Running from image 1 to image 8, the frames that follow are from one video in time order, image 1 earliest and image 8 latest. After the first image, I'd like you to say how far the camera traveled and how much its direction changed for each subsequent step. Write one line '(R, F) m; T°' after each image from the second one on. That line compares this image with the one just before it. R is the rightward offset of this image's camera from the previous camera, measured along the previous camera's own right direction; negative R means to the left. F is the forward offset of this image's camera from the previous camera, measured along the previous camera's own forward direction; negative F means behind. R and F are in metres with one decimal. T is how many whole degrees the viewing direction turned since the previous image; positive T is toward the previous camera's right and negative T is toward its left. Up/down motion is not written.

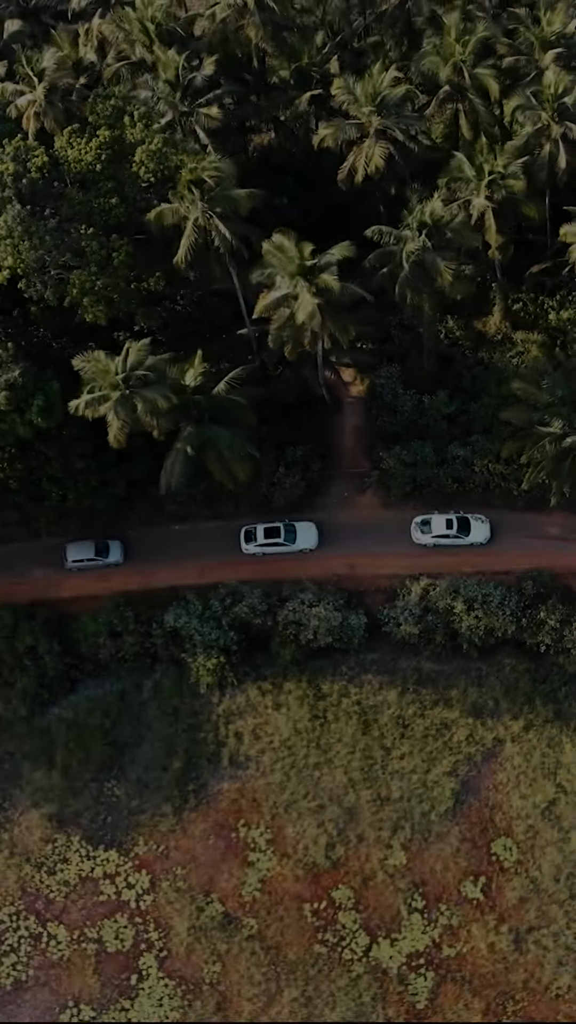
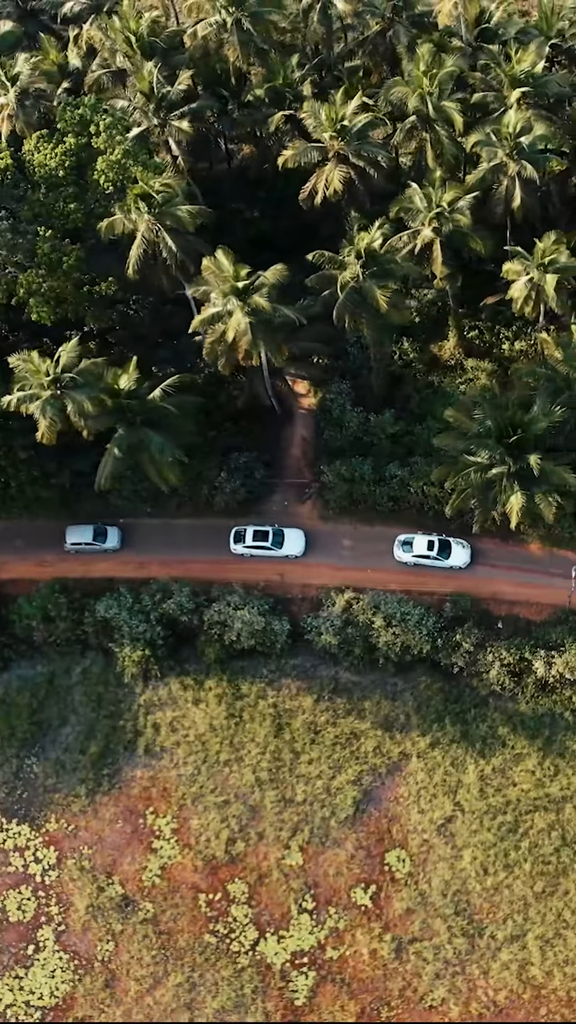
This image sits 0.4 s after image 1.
(+3.1, -1.0) m; -3°
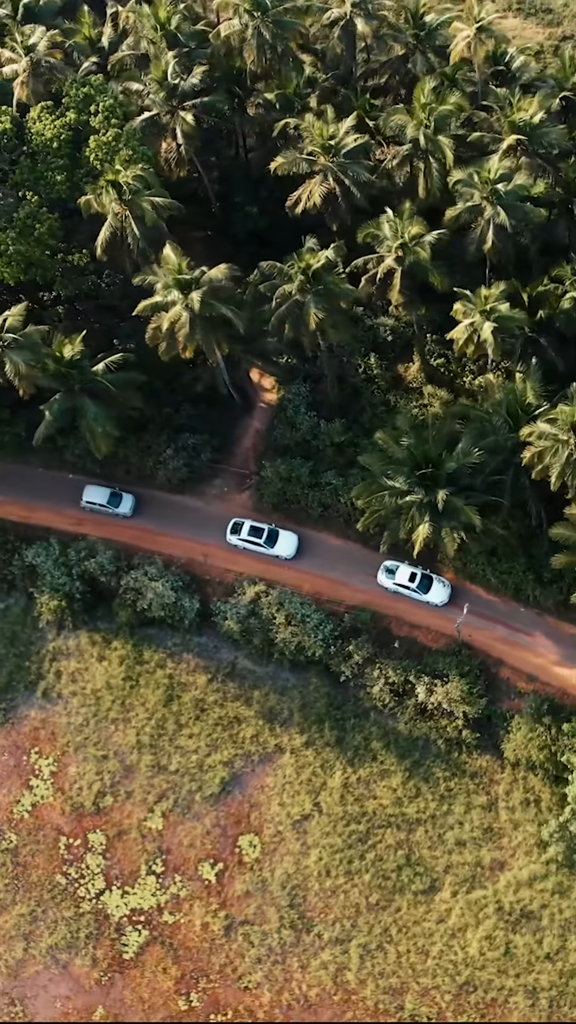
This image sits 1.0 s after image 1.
(+4.9, -1.2) m; -6°
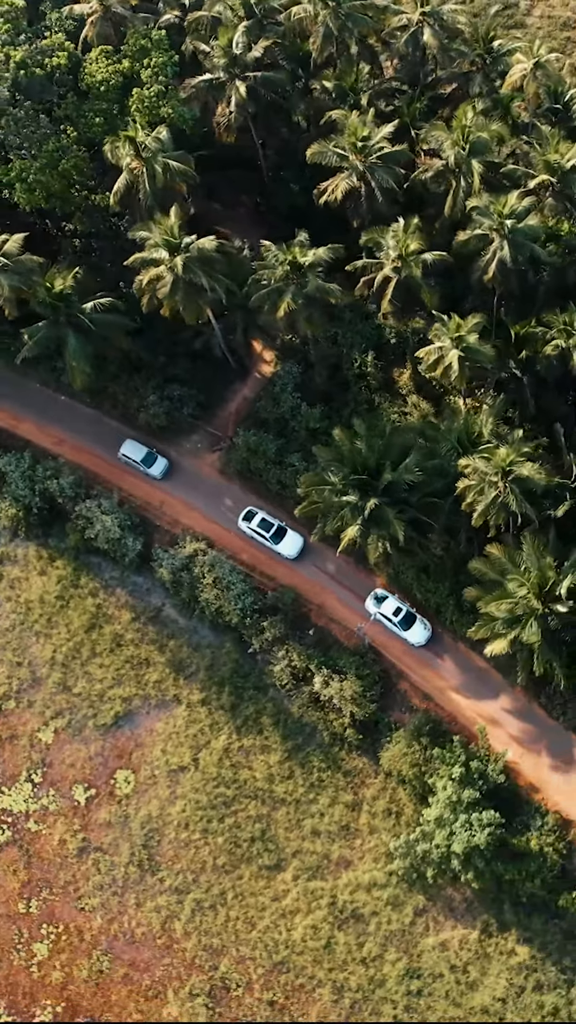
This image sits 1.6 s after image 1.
(+5.2, -0.9) m; -7°
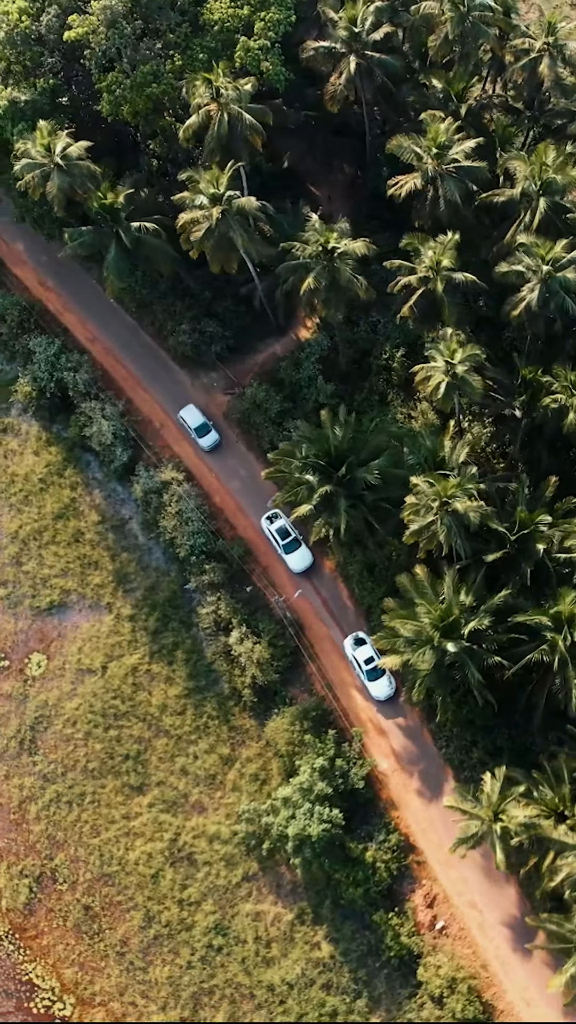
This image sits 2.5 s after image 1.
(+5.8, -0.6) m; -8°
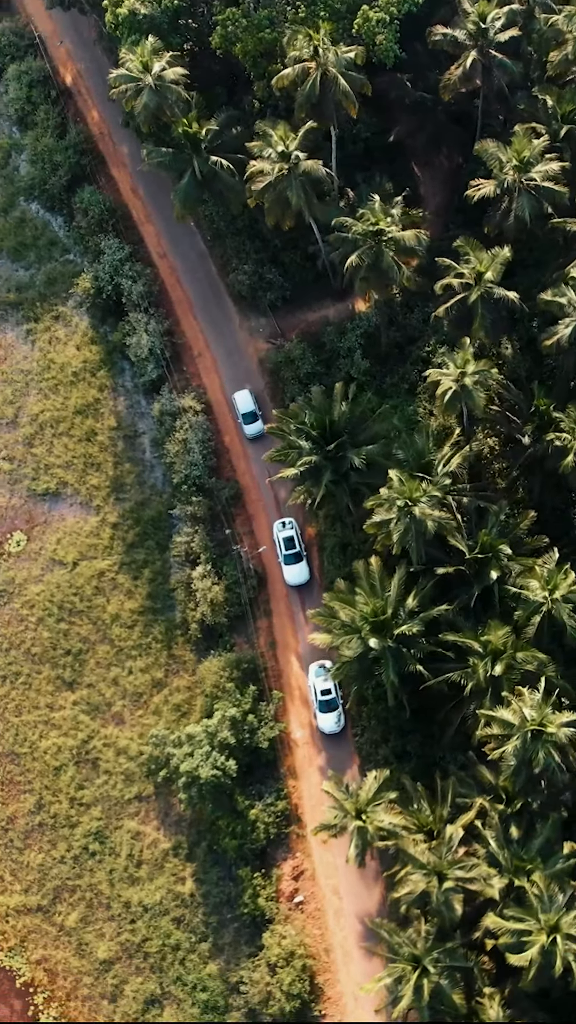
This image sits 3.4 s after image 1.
(+4.6, -0.4) m; -7°
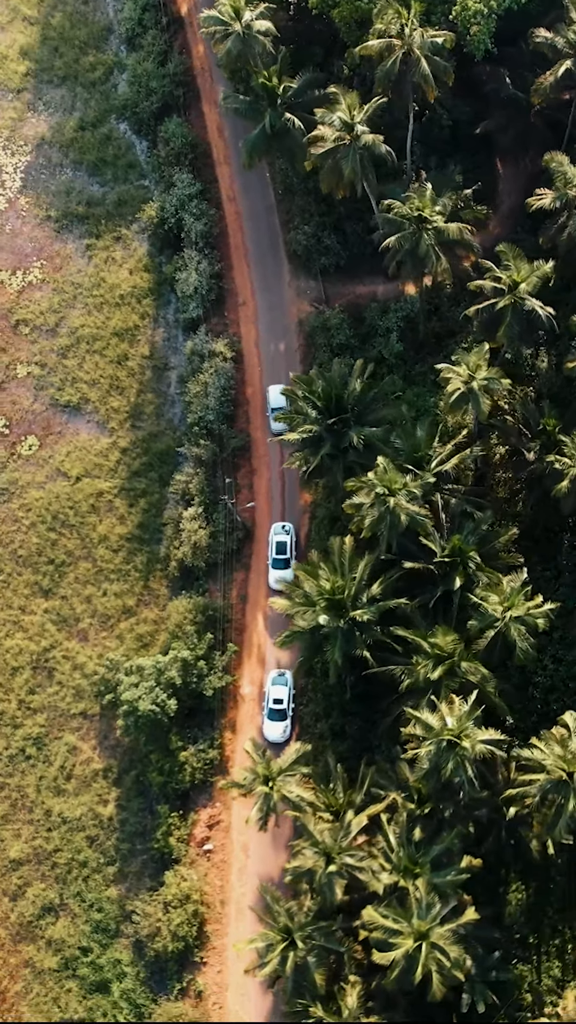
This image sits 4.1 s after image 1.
(+3.4, -0.2) m; -5°
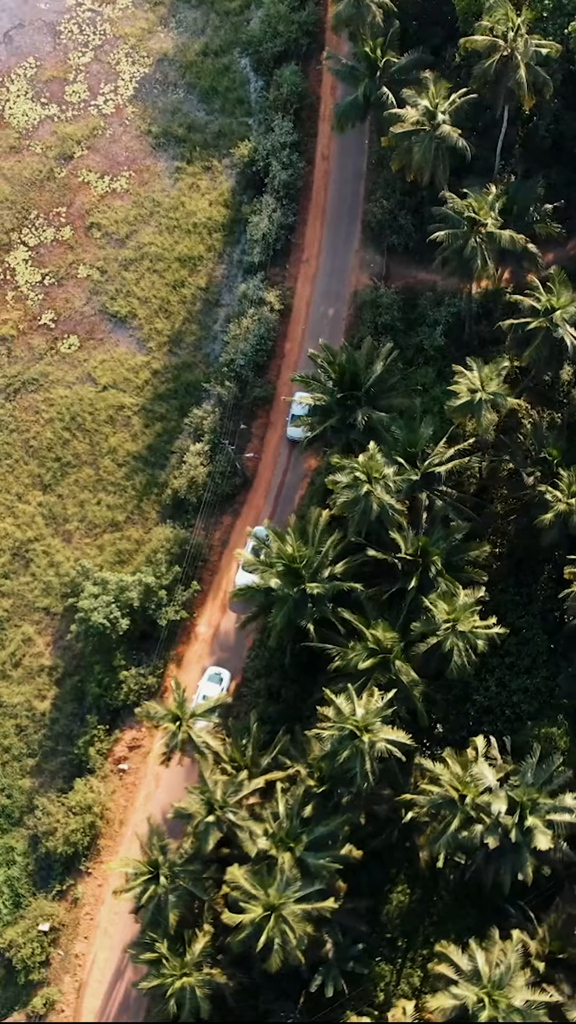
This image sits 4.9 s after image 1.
(+3.7, -0.2) m; -5°
